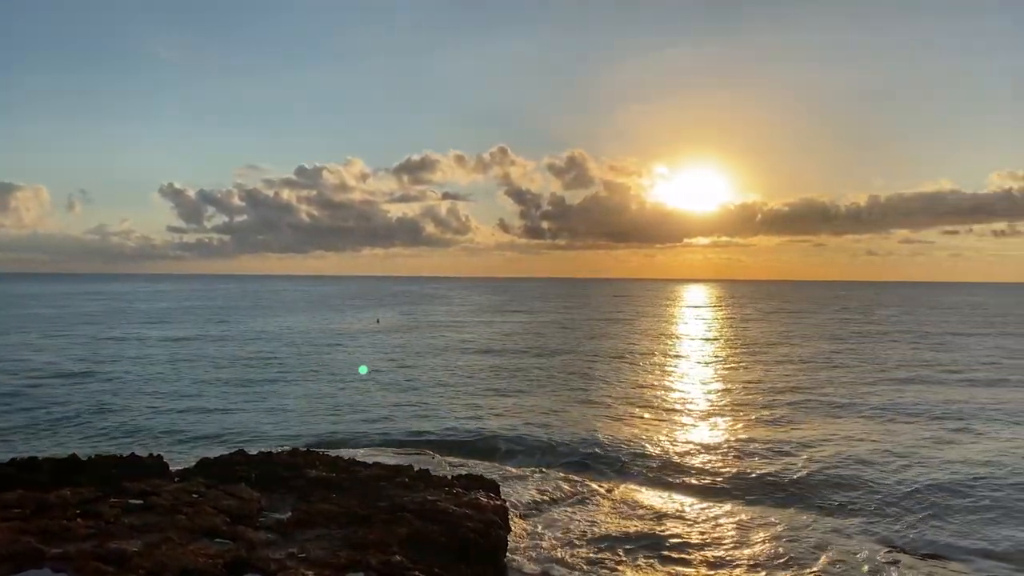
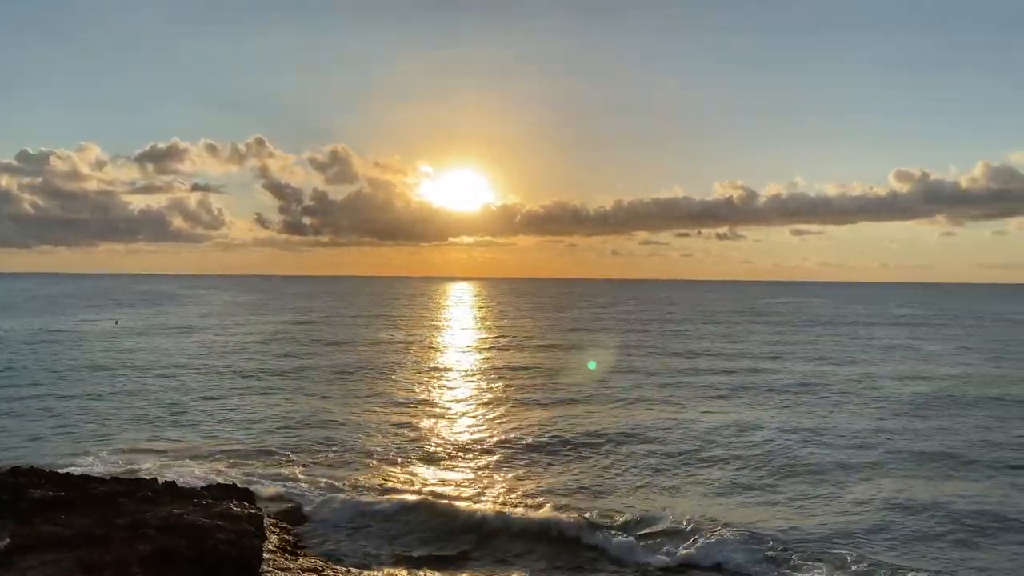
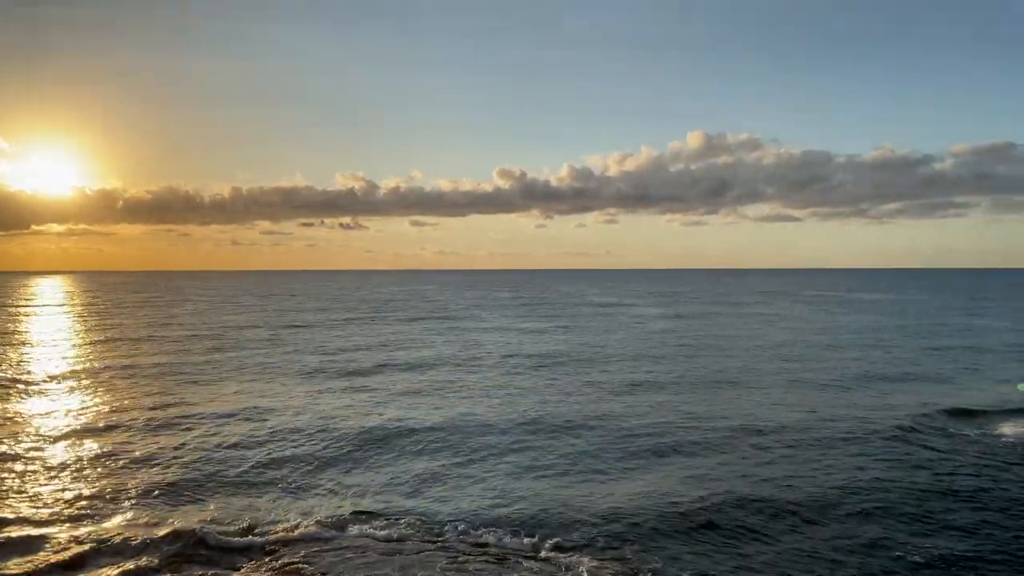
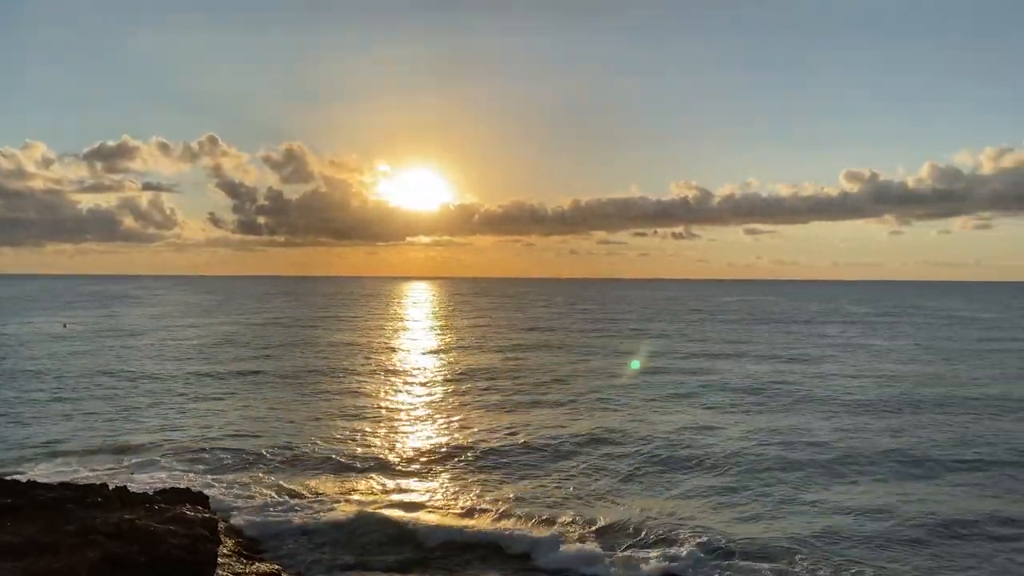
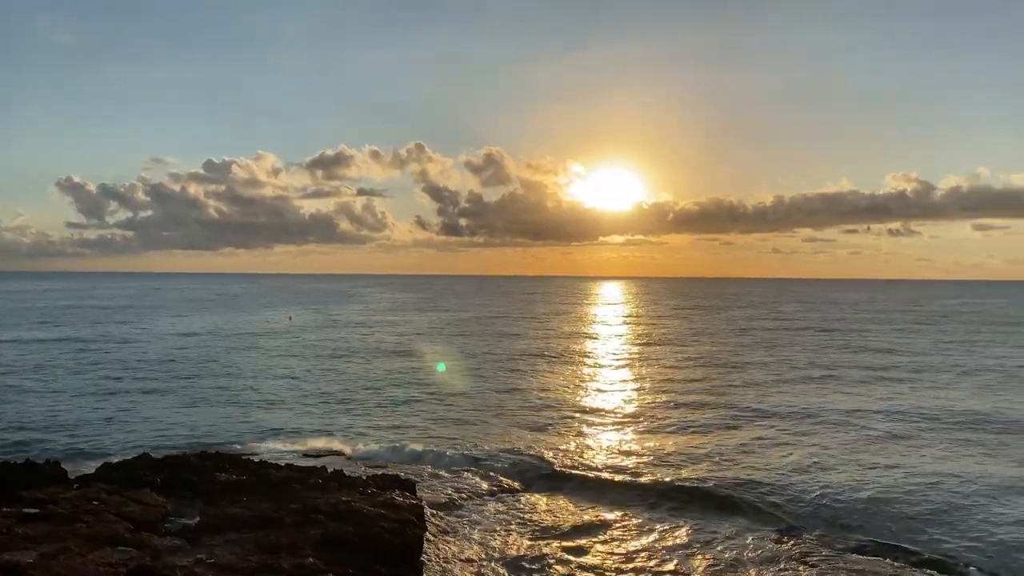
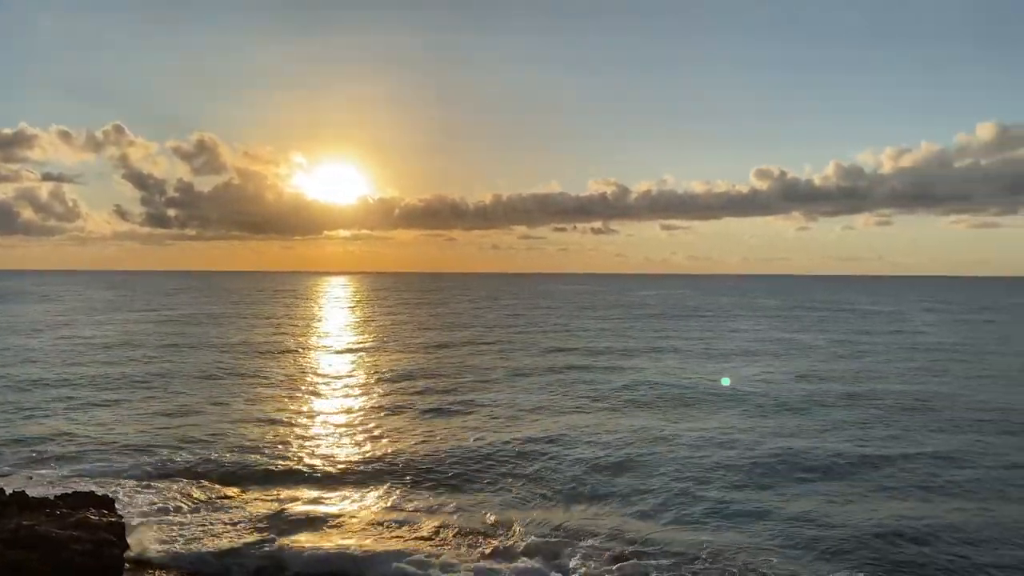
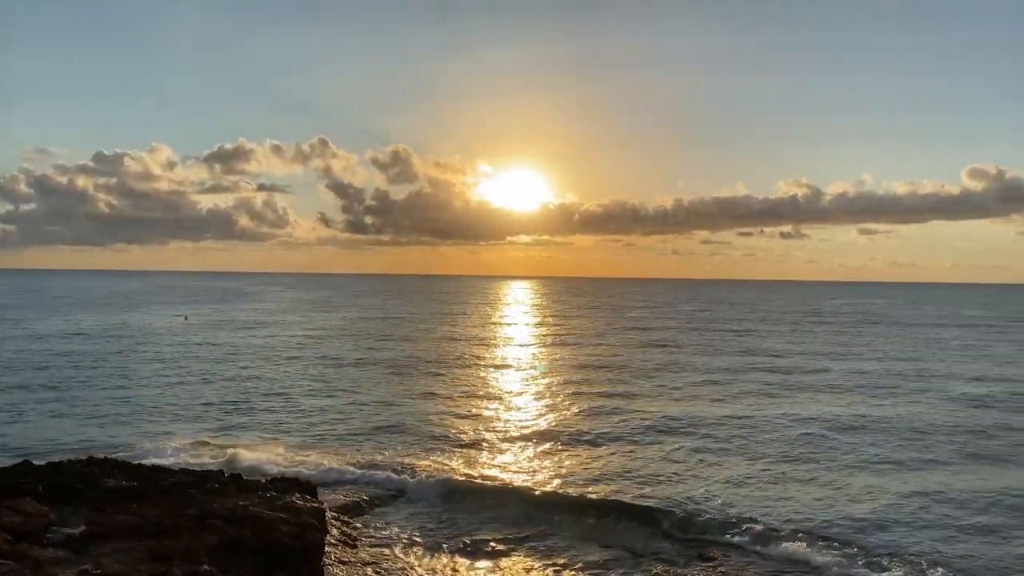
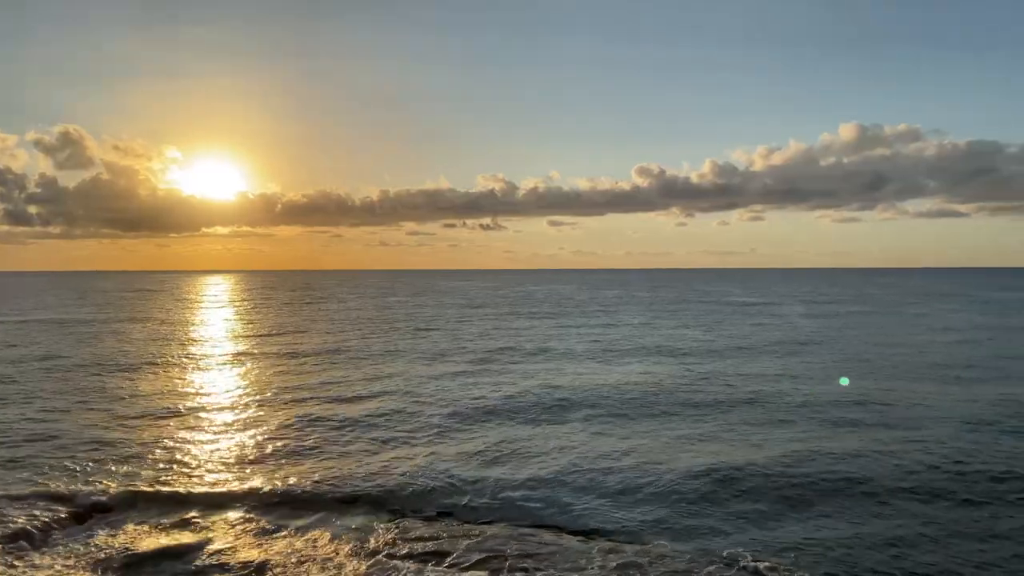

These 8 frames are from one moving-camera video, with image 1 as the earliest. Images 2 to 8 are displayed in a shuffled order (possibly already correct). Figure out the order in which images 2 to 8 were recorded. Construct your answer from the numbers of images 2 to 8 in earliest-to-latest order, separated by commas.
5, 7, 2, 4, 6, 8, 3
